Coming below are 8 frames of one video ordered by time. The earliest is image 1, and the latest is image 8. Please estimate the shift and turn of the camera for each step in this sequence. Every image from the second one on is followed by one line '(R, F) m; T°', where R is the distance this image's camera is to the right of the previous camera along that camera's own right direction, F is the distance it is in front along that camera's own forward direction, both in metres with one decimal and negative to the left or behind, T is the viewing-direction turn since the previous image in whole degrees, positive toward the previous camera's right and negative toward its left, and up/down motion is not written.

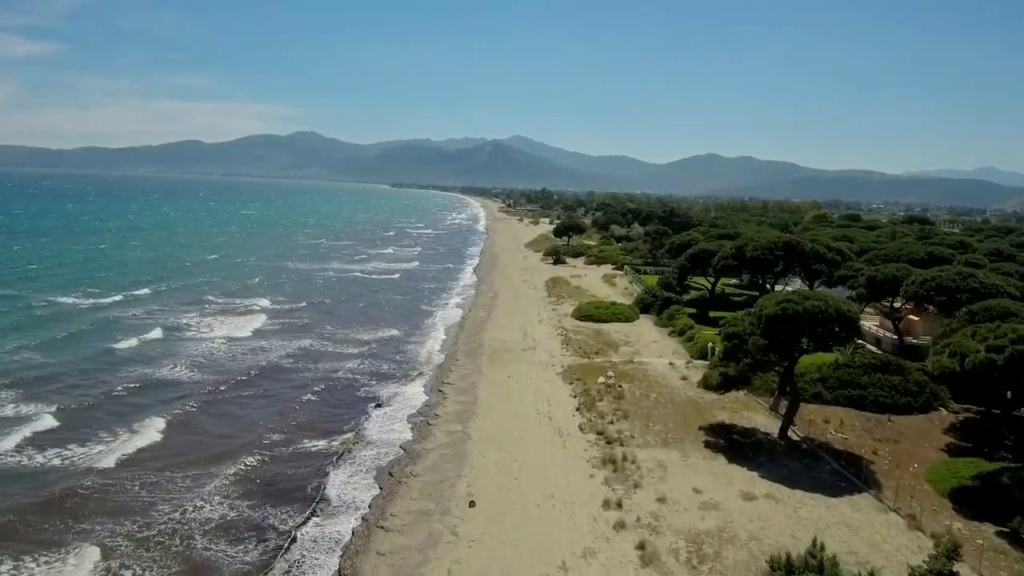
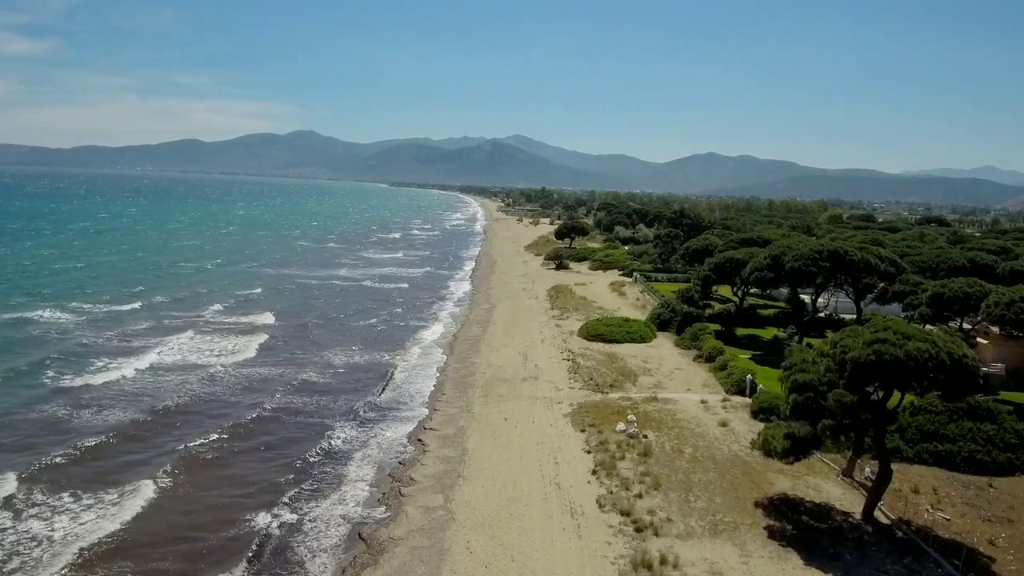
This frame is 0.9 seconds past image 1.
(0.0, +5.5) m; 0°
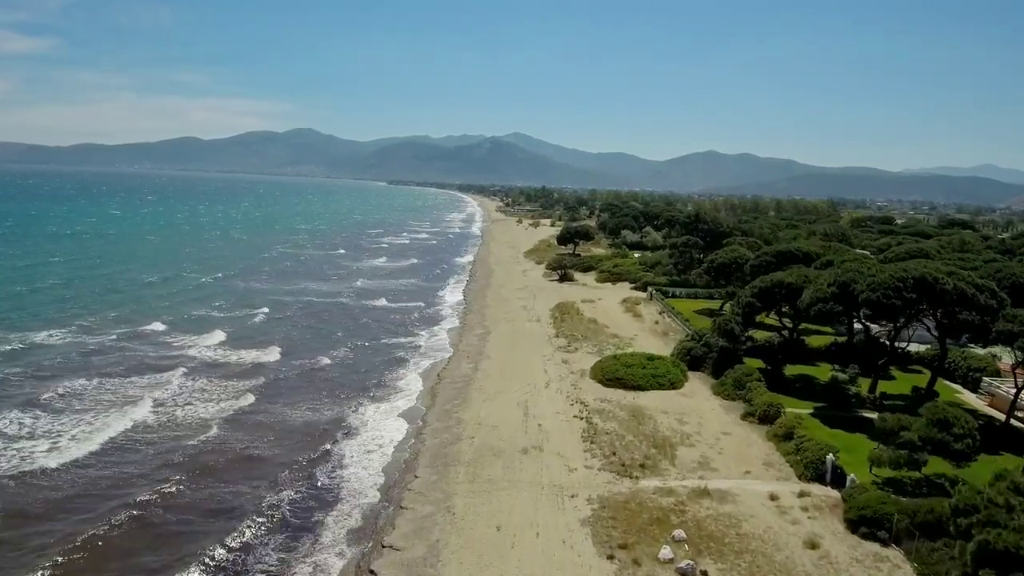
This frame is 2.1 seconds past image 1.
(+0.1, +7.0) m; 0°
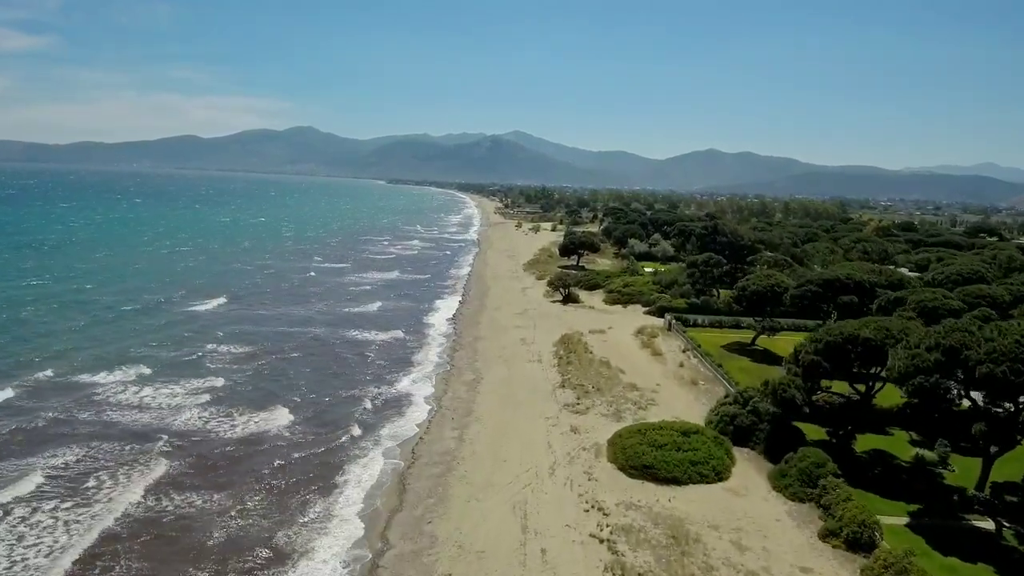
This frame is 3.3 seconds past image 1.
(+0.1, +6.7) m; 0°
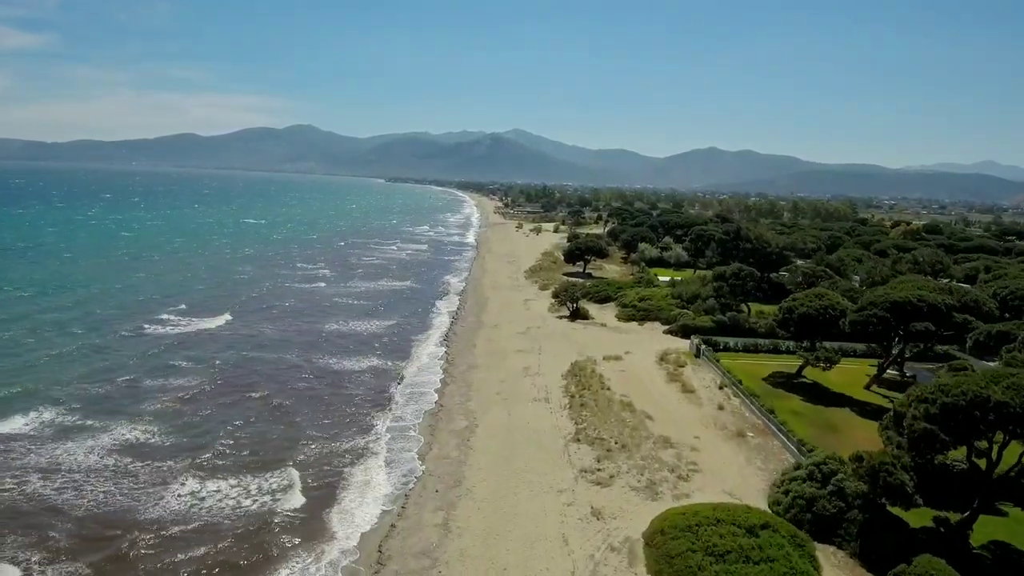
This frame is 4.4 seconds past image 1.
(0.0, +6.4) m; 0°
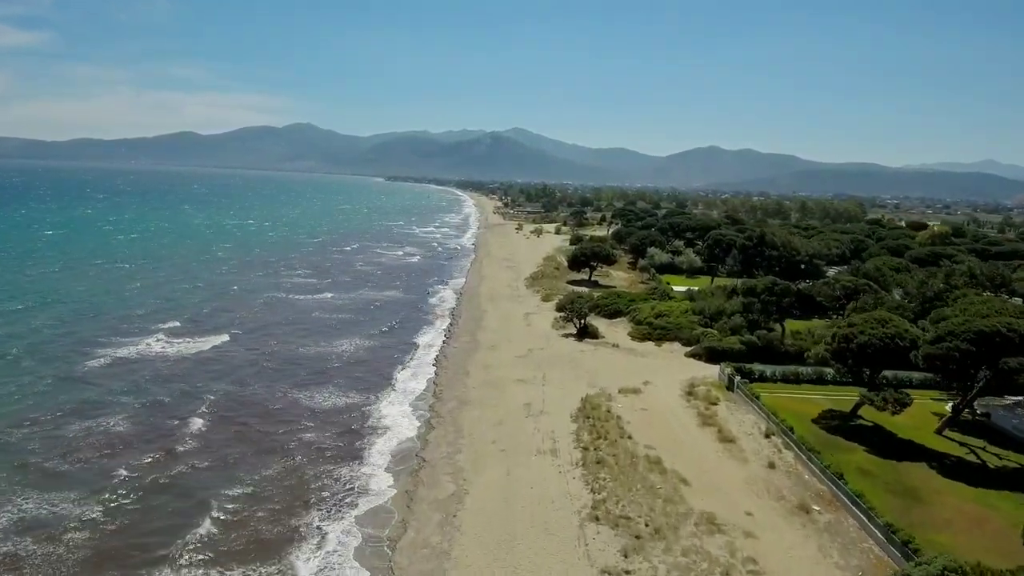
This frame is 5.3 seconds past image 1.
(0.0, +5.7) m; 0°
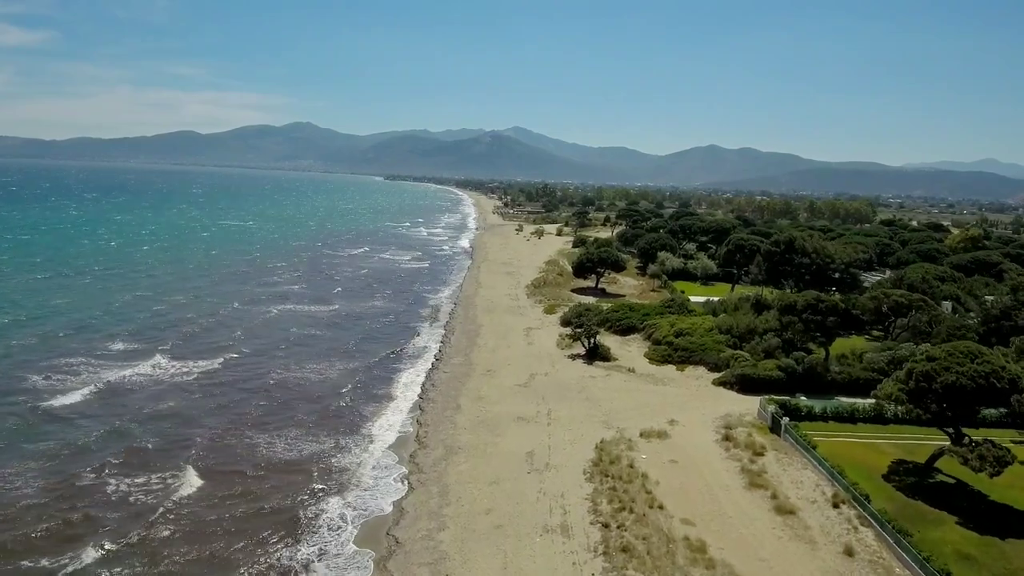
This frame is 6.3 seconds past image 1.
(0.0, +5.5) m; 0°
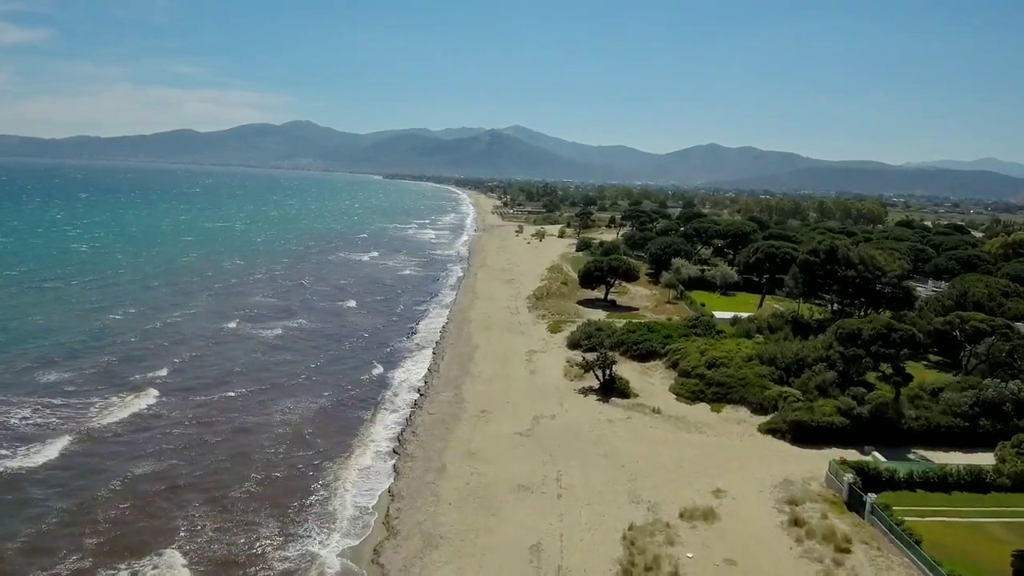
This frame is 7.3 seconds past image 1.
(0.0, +6.2) m; 0°
